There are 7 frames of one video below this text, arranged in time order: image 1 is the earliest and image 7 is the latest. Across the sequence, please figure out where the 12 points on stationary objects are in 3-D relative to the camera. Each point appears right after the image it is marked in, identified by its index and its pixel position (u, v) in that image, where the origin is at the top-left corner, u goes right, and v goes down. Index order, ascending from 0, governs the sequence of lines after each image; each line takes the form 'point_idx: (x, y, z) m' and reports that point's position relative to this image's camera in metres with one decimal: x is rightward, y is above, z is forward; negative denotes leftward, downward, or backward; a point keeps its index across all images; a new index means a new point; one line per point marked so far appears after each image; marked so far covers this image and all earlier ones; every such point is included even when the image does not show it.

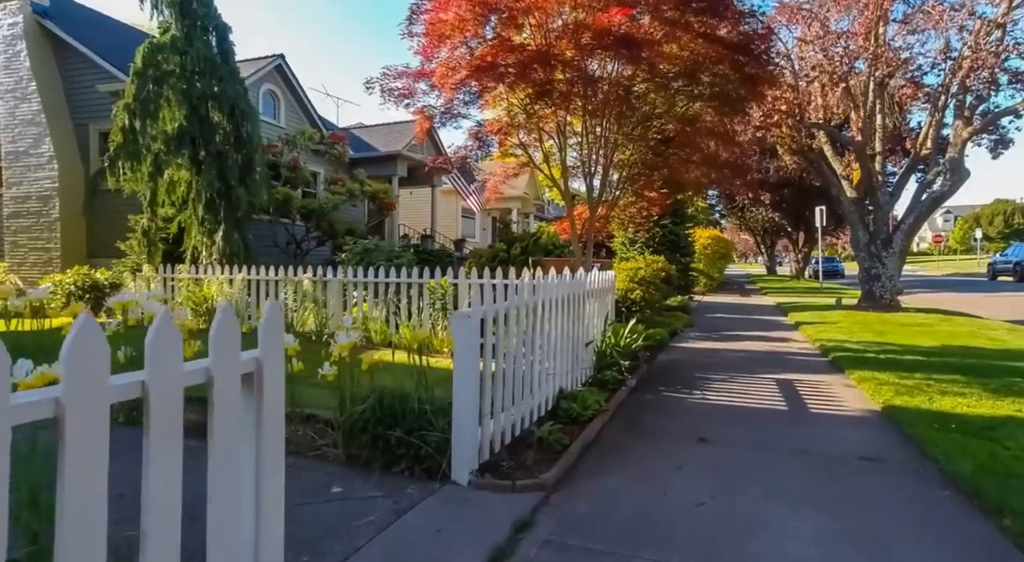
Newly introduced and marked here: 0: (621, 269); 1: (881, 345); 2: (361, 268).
0: (+1.9, +0.2, +12.0) m
1: (+5.4, -0.9, +9.8) m
2: (-2.3, +0.2, +10.3) m
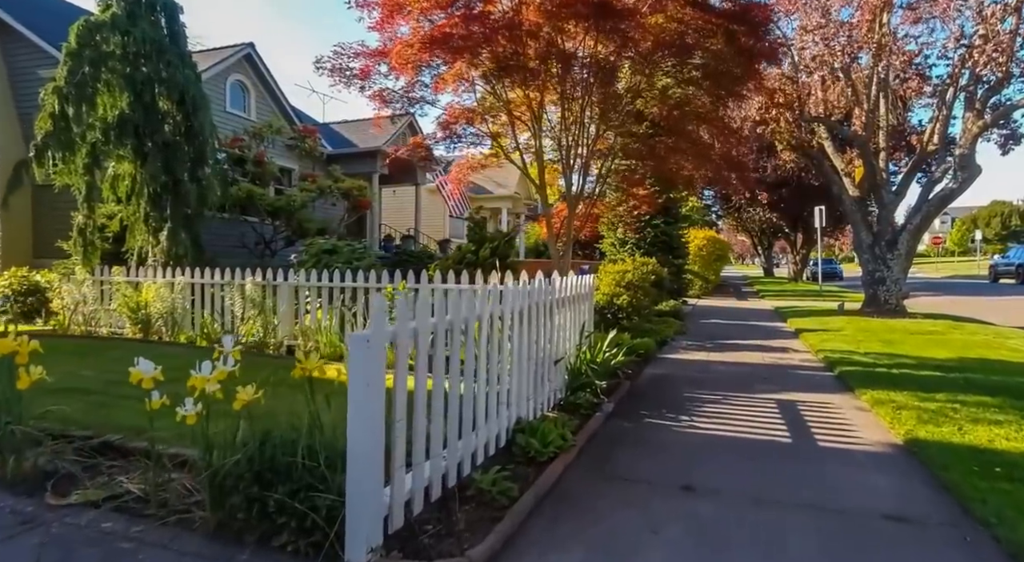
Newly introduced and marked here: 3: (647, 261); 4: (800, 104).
0: (+1.5, +0.2, +11.0) m
1: (+5.0, -1.0, +8.9) m
2: (-2.7, +0.1, +9.3) m
3: (+2.6, +0.4, +12.7) m
4: (+6.7, +4.1, +15.6) m
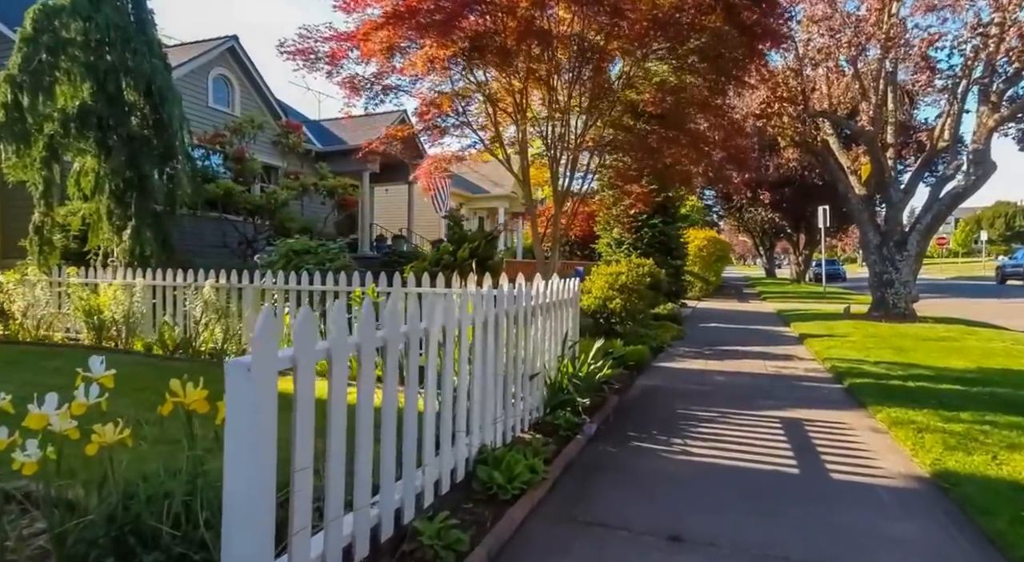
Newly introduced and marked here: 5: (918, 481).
0: (+1.3, +0.1, +10.3) m
1: (+4.8, -1.0, +8.2) m
2: (-2.9, +0.1, +8.6) m
3: (+2.4, +0.3, +12.1) m
4: (+6.5, +4.0, +14.9) m
5: (+2.5, -1.2, +4.2) m
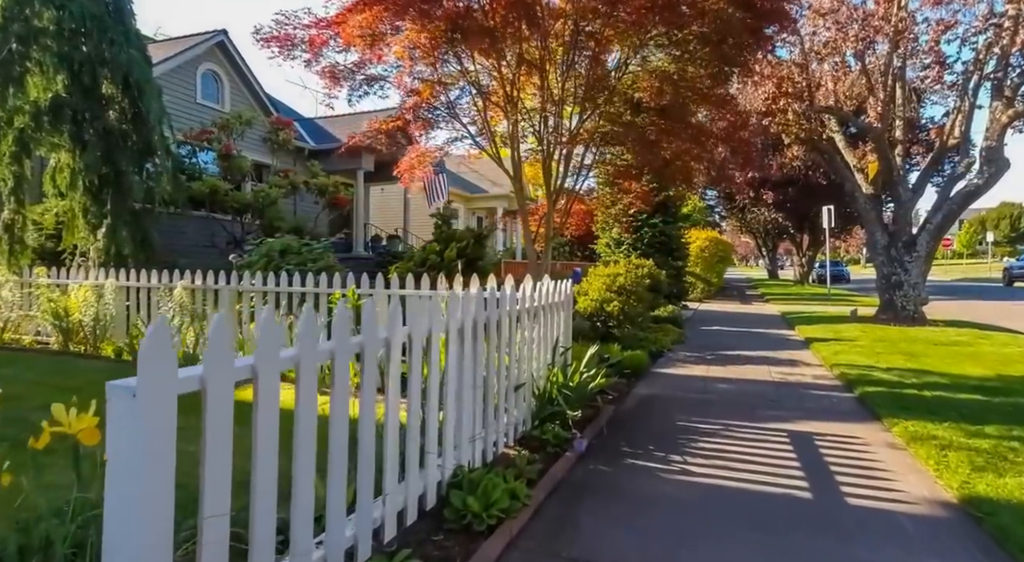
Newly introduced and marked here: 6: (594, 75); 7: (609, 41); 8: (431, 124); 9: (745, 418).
0: (+1.2, +0.1, +9.9) m
1: (+4.7, -1.1, +7.8) m
2: (-3.0, +0.1, +8.2) m
3: (+2.3, +0.3, +11.6) m
4: (+6.4, +4.0, +14.5) m
5: (+2.4, -1.3, +3.7) m
6: (+0.9, +2.2, +7.1) m
7: (+1.0, +2.4, +6.7) m
8: (-0.9, +1.8, +7.6) m
9: (+2.0, -1.2, +5.9) m
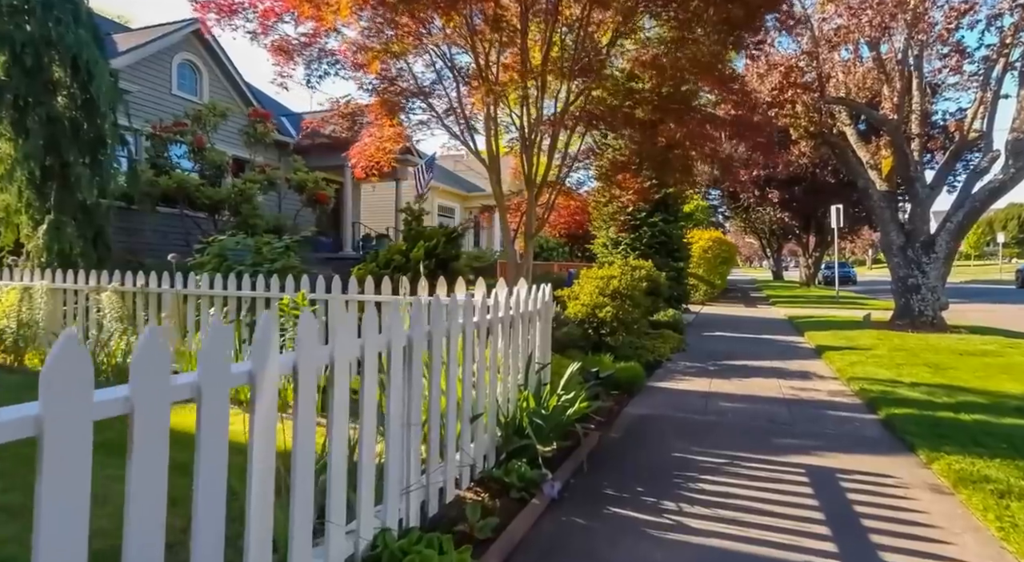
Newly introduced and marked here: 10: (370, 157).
0: (+1.0, +0.1, +9.0) m
1: (+4.4, -1.1, +6.9) m
2: (-3.2, +0.1, +7.4) m
3: (+2.1, +0.3, +10.7) m
4: (+6.2, +3.9, +13.6) m
5: (+2.2, -1.3, +2.9) m
6: (+0.7, +2.1, +6.2) m
7: (+0.7, +2.3, +5.8) m
8: (-1.1, +1.7, +6.7) m
9: (+1.8, -1.2, +5.0) m
10: (-1.6, +1.3, +7.2) m
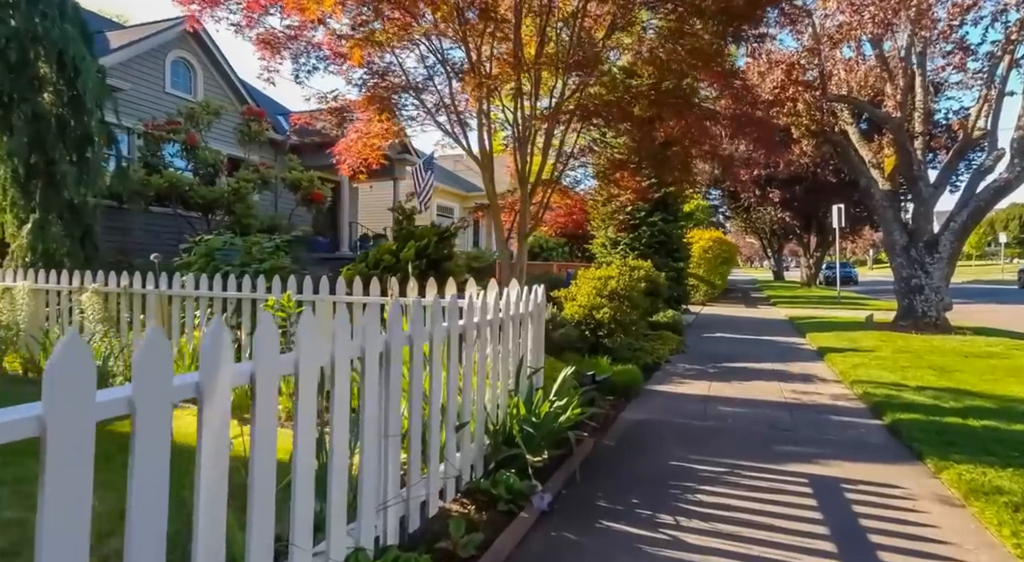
0: (+1.0, +0.1, +8.8) m
1: (+4.4, -1.1, +6.7) m
2: (-3.3, +0.1, +7.2) m
3: (+2.0, +0.3, +10.5) m
4: (+6.1, +3.9, +13.4) m
5: (+2.1, -1.3, +2.7) m
6: (+0.6, +2.1, +6.0) m
7: (+0.7, +2.3, +5.6) m
8: (-1.2, +1.7, +6.5) m
9: (+1.7, -1.2, +4.8) m
10: (-1.6, +1.3, +7.0) m
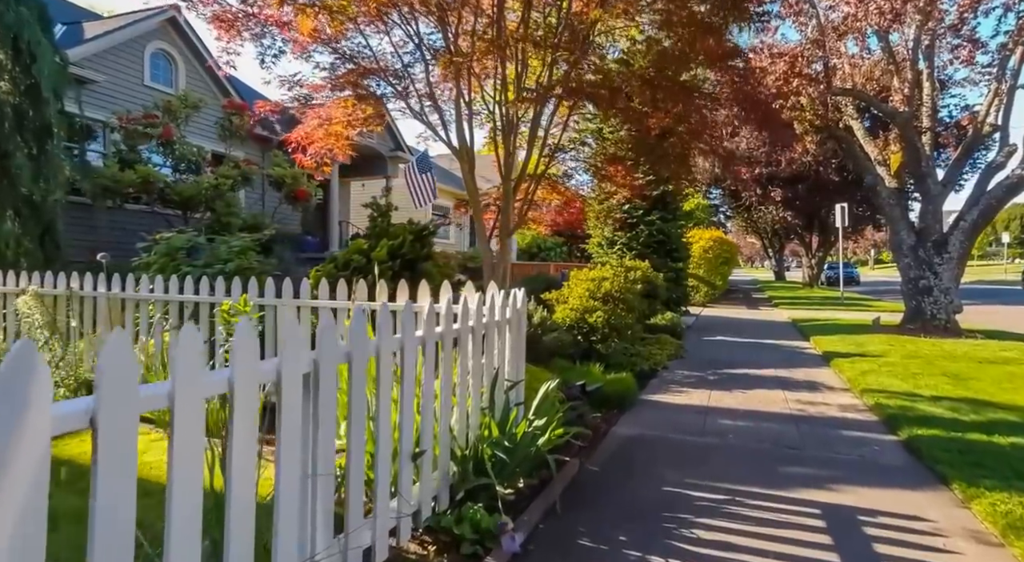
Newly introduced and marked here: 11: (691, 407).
0: (+0.8, 0.0, +8.3) m
1: (+4.2, -1.1, +6.1) m
2: (-3.4, +0.1, +6.6) m
3: (+1.8, +0.3, +10.0) m
4: (+6.0, +3.9, +12.8) m
5: (+1.9, -1.3, +2.1) m
6: (+0.5, +2.1, +5.5) m
7: (+0.5, +2.3, +5.1) m
8: (-1.4, +1.7, +6.0) m
9: (+1.6, -1.3, +4.3) m
10: (-1.8, +1.3, +6.5) m
11: (+1.7, -1.2, +6.4) m
